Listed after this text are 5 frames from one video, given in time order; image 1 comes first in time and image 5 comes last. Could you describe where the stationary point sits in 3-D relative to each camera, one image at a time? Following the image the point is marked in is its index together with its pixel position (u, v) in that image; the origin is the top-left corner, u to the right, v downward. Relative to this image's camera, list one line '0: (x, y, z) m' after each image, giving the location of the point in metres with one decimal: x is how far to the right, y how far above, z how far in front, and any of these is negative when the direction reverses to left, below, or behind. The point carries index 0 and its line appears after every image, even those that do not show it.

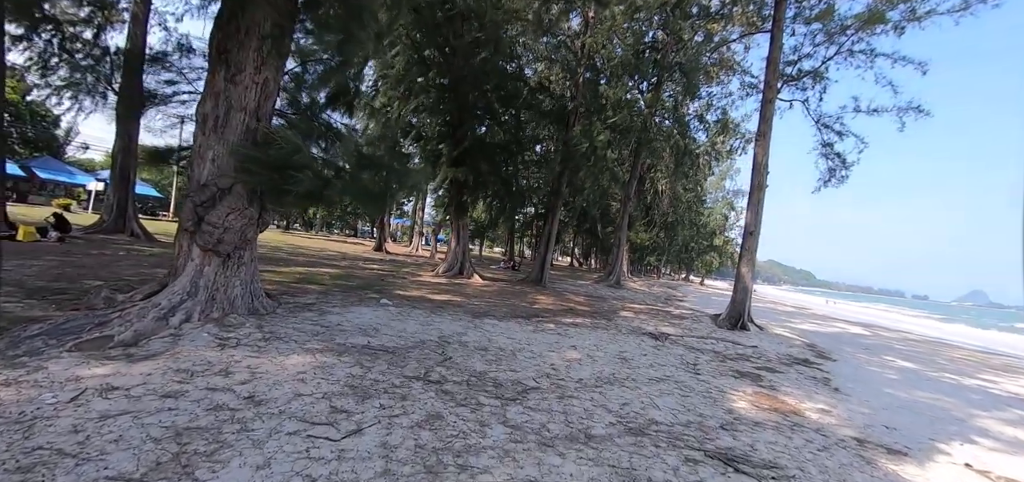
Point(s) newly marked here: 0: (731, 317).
0: (+6.3, -2.2, +12.3) m
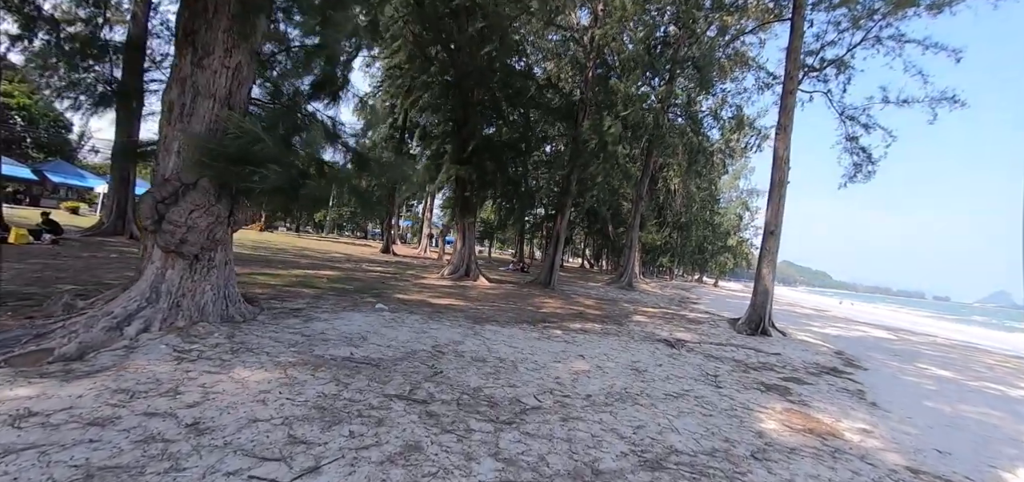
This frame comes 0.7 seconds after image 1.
0: (+6.5, -2.2, +11.6) m
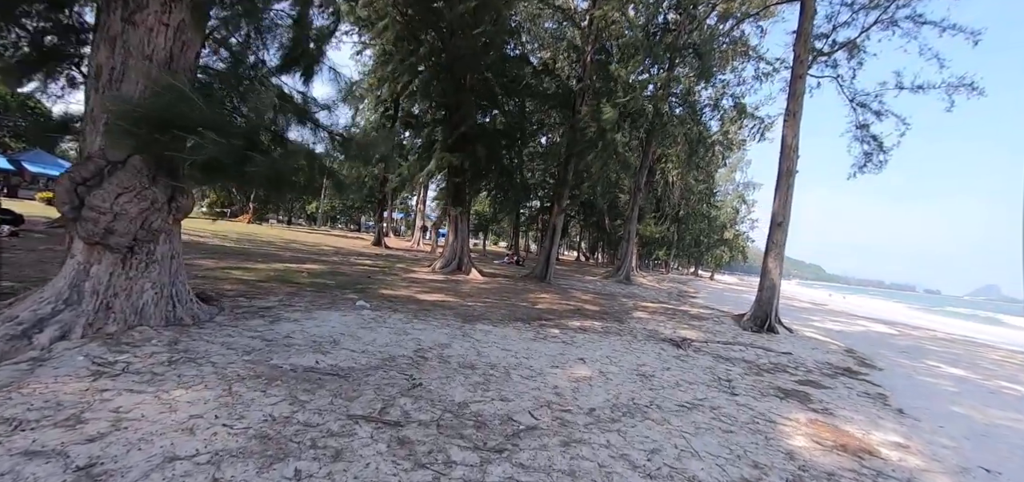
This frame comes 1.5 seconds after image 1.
0: (+6.3, -2.0, +11.0) m
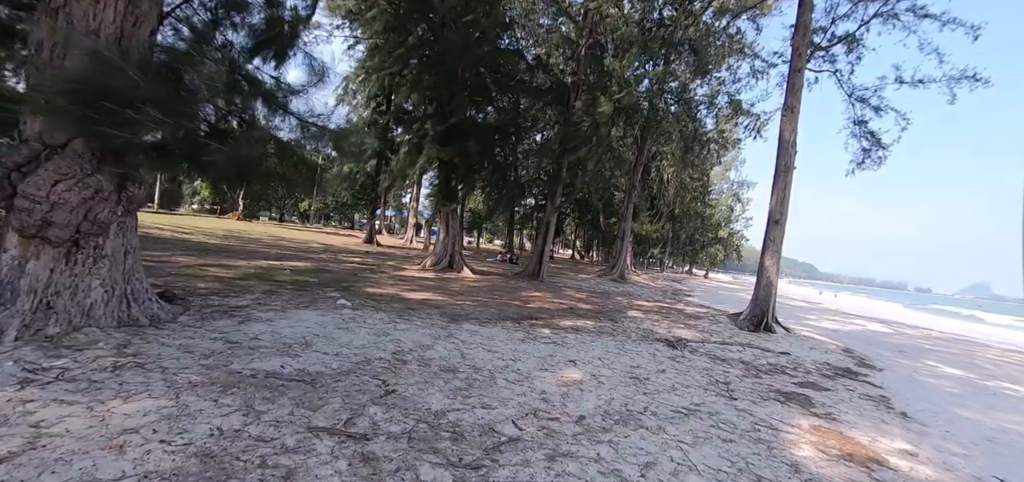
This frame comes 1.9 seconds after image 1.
0: (+6.1, -1.9, +10.8) m
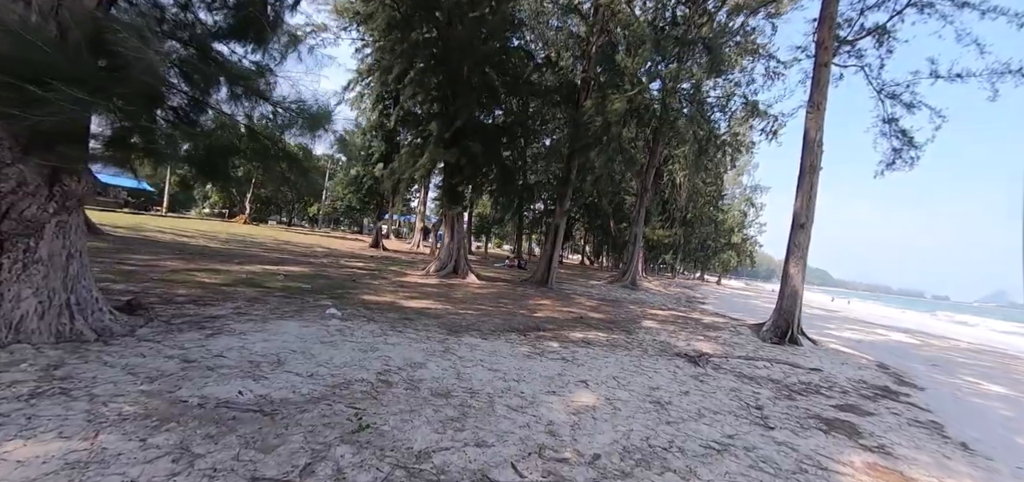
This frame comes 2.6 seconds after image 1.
0: (+6.3, -2.0, +10.1) m
